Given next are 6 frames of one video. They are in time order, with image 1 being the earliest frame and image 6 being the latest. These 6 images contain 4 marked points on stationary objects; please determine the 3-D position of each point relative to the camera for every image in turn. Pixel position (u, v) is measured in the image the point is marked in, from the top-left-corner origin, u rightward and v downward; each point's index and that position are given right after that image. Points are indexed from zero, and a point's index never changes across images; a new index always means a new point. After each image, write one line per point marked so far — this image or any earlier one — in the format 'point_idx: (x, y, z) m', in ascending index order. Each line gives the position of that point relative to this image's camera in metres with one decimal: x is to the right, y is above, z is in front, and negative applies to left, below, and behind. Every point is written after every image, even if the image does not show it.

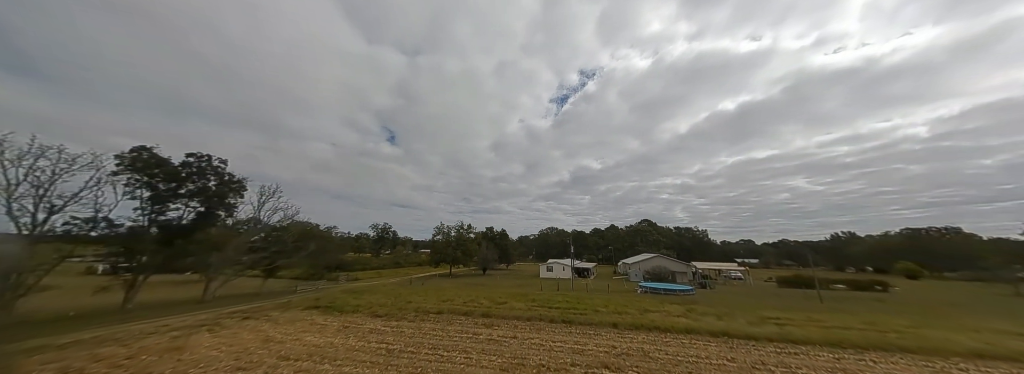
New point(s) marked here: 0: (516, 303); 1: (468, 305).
0: (+0.3, -9.2, +19.2) m
1: (-3.4, -8.9, +18.1) m
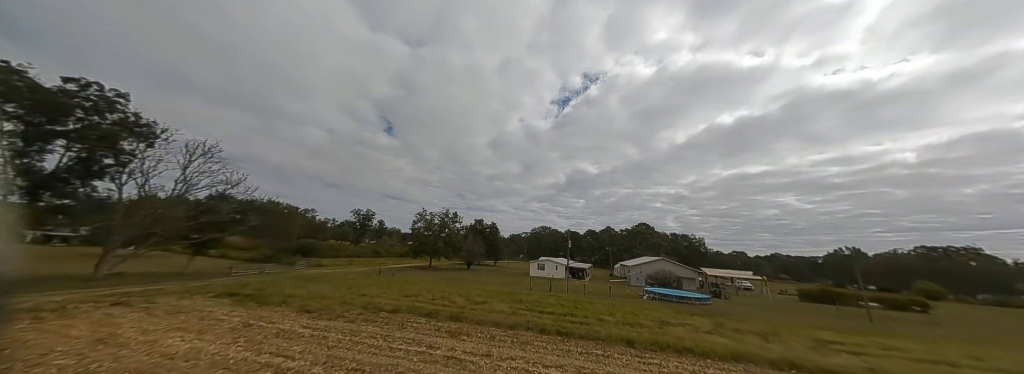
0: (-0.9, -7.3, +15.2) m
1: (-4.5, -6.8, +14.0) m
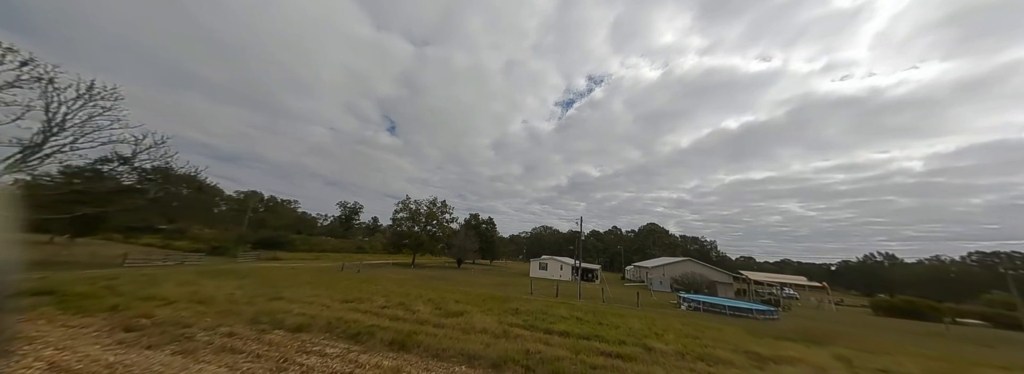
0: (-1.3, -5.3, +10.0) m
1: (-4.9, -4.7, +8.8) m
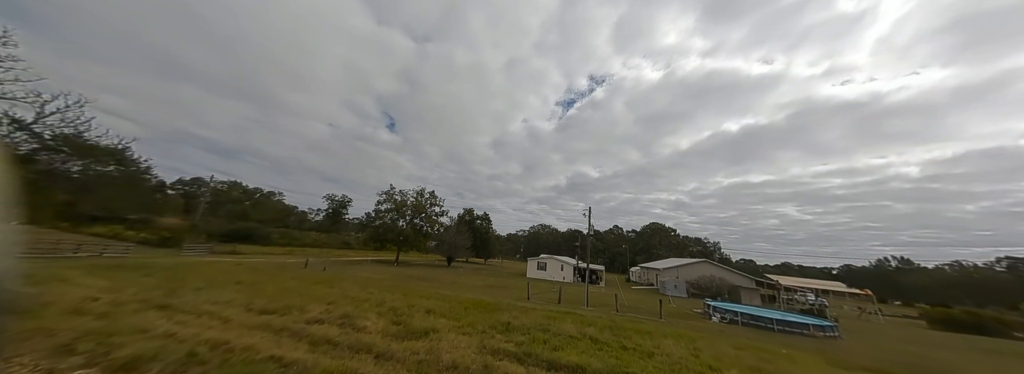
0: (-1.6, -4.2, +7.0) m
1: (-5.2, -3.6, +5.8) m
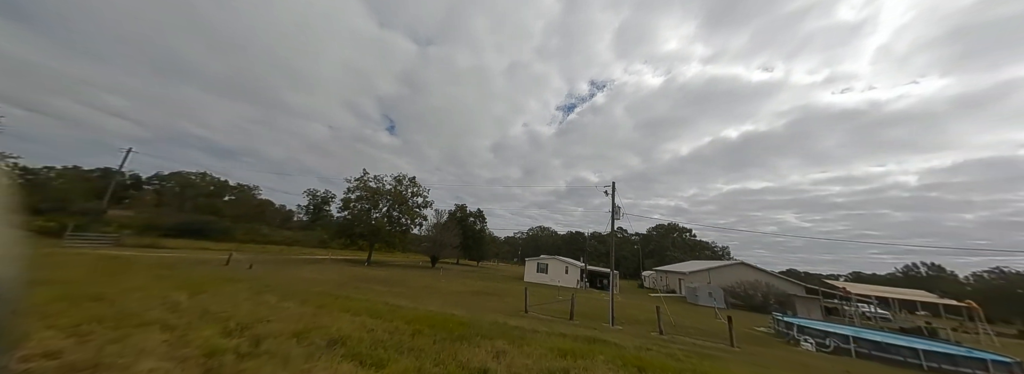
0: (-2.0, -2.6, +2.7) m
1: (-5.5, -1.9, +1.4) m
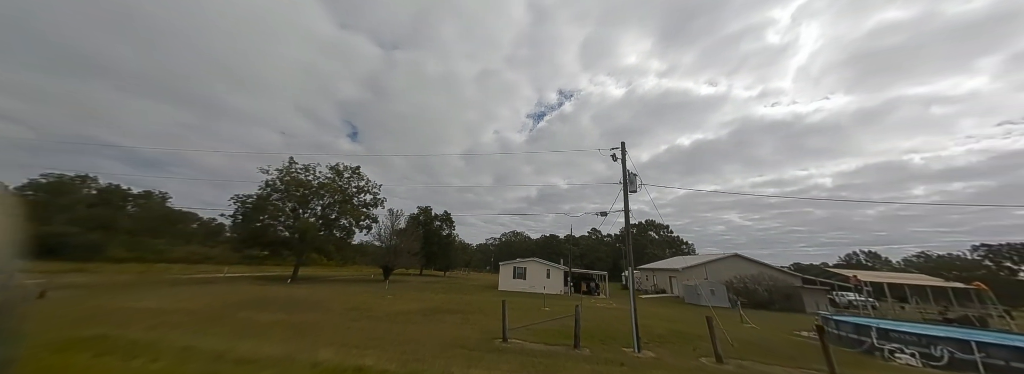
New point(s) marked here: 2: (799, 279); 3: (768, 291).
0: (-1.9, -1.3, -1.1) m
1: (-5.3, -0.6, -2.7) m
2: (+19.9, -6.3, +16.7) m
3: (+15.9, -6.5, +15.1) m
